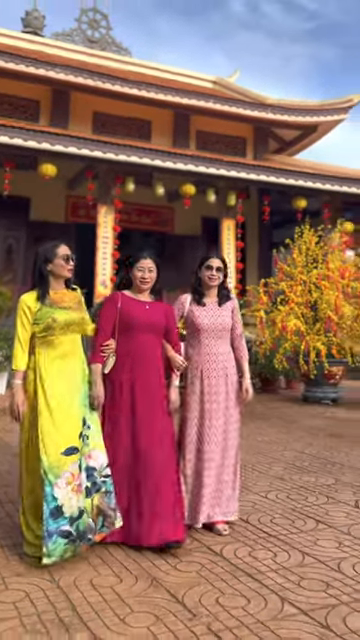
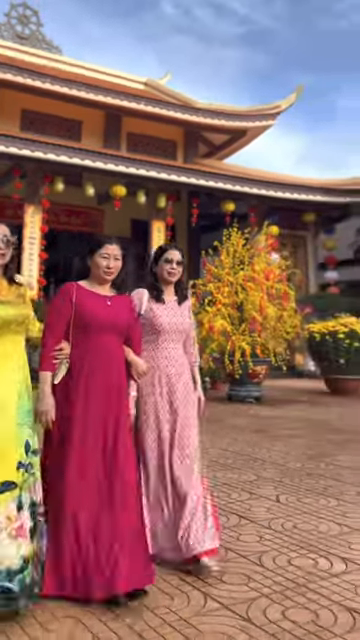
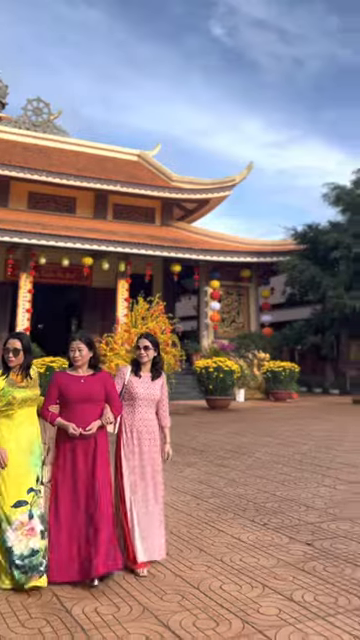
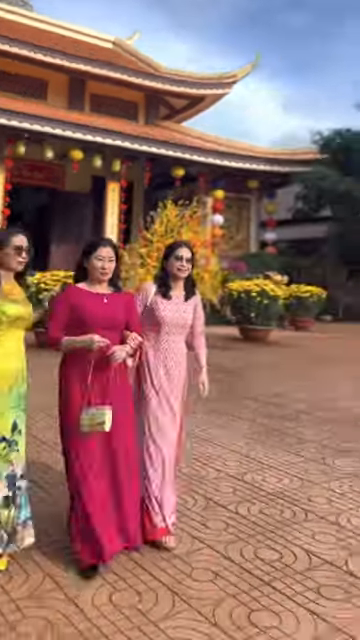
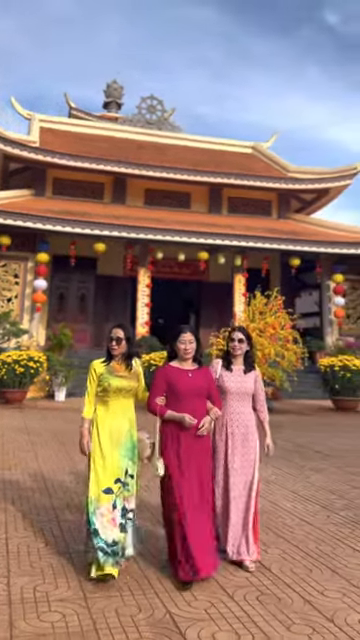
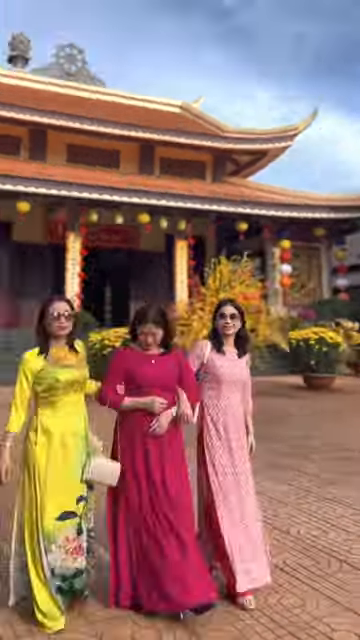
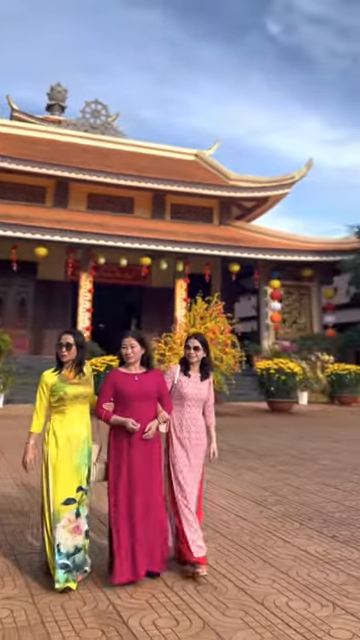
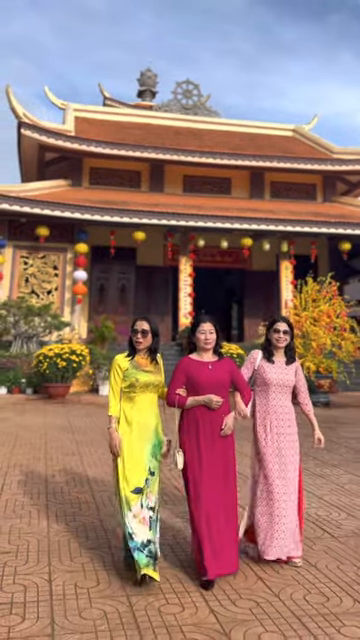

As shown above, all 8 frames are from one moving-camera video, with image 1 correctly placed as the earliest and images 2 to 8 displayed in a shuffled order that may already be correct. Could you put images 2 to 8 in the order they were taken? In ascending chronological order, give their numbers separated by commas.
2, 4, 6, 8, 5, 7, 3
